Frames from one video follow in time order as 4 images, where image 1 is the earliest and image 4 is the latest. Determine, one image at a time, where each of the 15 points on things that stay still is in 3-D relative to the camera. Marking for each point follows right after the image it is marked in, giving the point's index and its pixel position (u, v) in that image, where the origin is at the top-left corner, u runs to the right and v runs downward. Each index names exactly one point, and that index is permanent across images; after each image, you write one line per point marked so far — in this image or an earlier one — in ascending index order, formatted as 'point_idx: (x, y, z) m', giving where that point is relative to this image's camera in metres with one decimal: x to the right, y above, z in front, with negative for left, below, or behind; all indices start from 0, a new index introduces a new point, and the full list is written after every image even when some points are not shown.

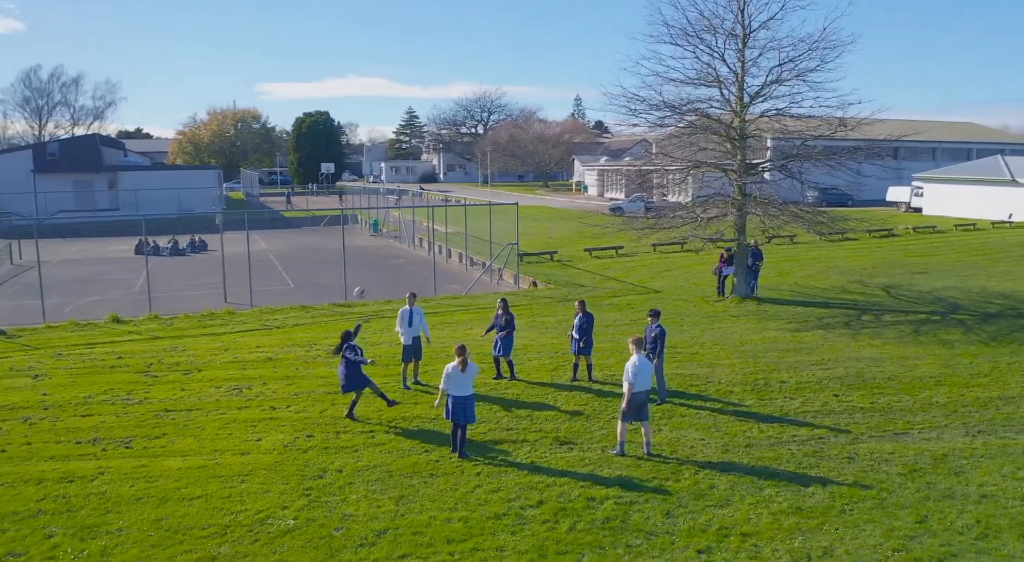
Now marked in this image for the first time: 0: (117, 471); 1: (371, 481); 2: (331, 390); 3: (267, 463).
0: (-5.1, -2.4, +10.9) m
1: (-1.8, -2.5, +10.7) m
2: (-3.1, -1.8, +14.4) m
3: (-3.2, -2.4, +11.3) m
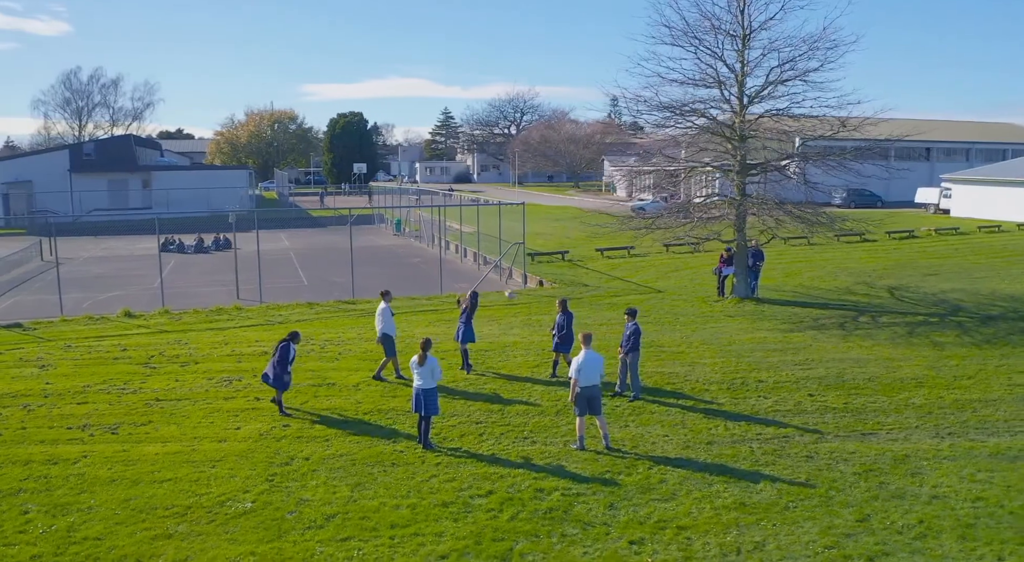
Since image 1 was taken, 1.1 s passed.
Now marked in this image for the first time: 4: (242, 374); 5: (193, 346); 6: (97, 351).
0: (-5.6, -2.4, +11.5) m
1: (-2.3, -2.5, +11.2) m
2: (-3.4, -1.8, +14.9) m
3: (-3.8, -2.3, +11.8) m
4: (-4.9, -1.7, +15.4) m
5: (-6.5, -1.3, +17.2) m
6: (-8.1, -1.4, +16.5) m
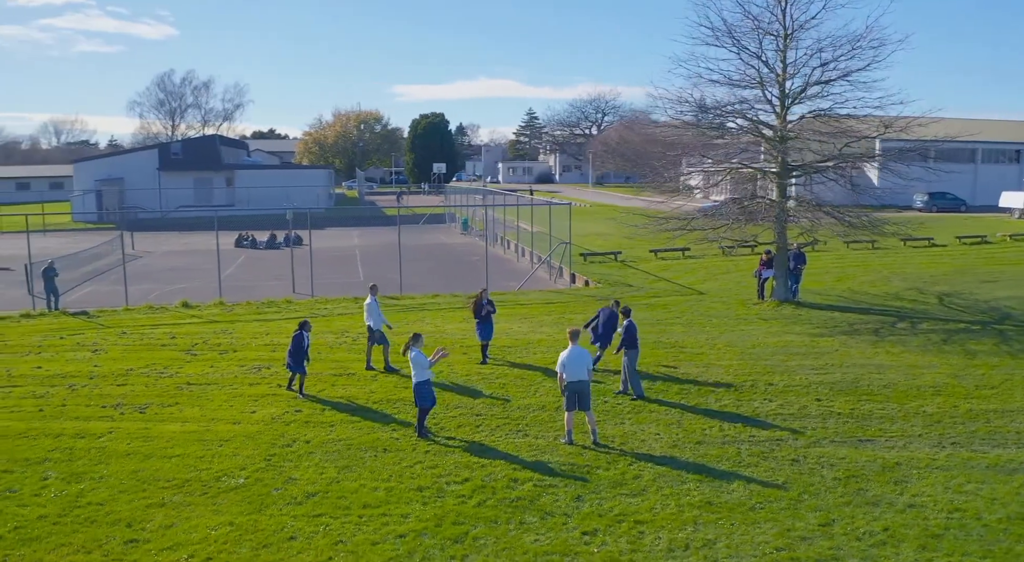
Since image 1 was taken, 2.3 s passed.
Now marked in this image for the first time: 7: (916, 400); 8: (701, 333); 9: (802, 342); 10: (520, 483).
0: (-5.8, -2.2, +12.6) m
1: (-2.6, -2.4, +11.9) m
2: (-3.2, -1.7, +15.7) m
3: (-3.9, -2.2, +12.7) m
4: (-4.6, -1.6, +16.4) m
5: (-6.0, -1.2, +18.3) m
6: (-7.6, -1.2, +17.8) m
7: (+6.6, -1.9, +13.9) m
8: (+4.1, -1.2, +18.5) m
9: (+6.0, -1.3, +17.4) m
10: (+0.1, -2.6, +10.7) m
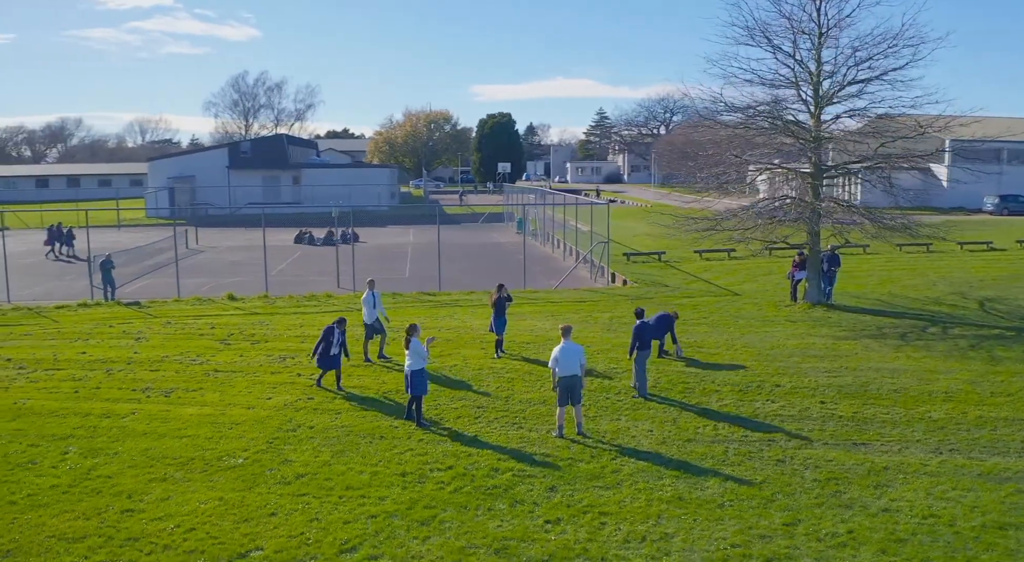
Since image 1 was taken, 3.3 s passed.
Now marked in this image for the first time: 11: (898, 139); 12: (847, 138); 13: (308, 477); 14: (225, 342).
0: (-5.8, -2.1, +13.5) m
1: (-2.7, -2.3, +12.5) m
2: (-3.0, -1.6, +16.4) m
3: (-4.0, -2.1, +13.4) m
4: (-4.3, -1.5, +17.2) m
5: (-5.5, -1.0, +19.3) m
6: (-7.2, -1.0, +18.9) m
7: (+6.6, -2.0, +13.7) m
8: (+4.6, -1.2, +18.5) m
9: (+6.3, -1.3, +17.2) m
10: (-0.2, -2.5, +11.1) m
11: (+9.0, +3.3, +19.6) m
12: (+7.9, +3.4, +20.0) m
13: (-2.6, -2.6, +11.0) m
14: (-6.0, -1.3, +17.8) m
